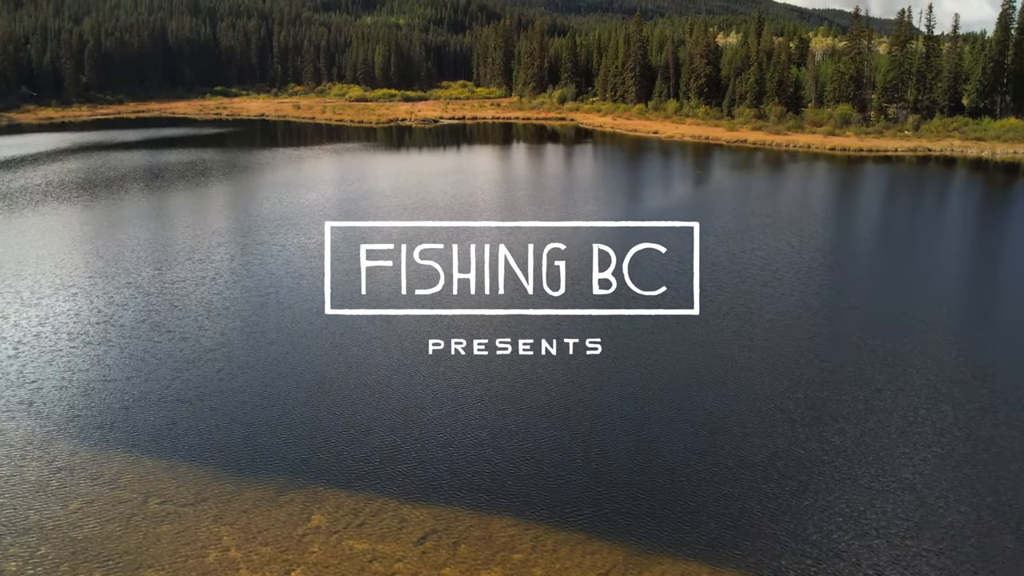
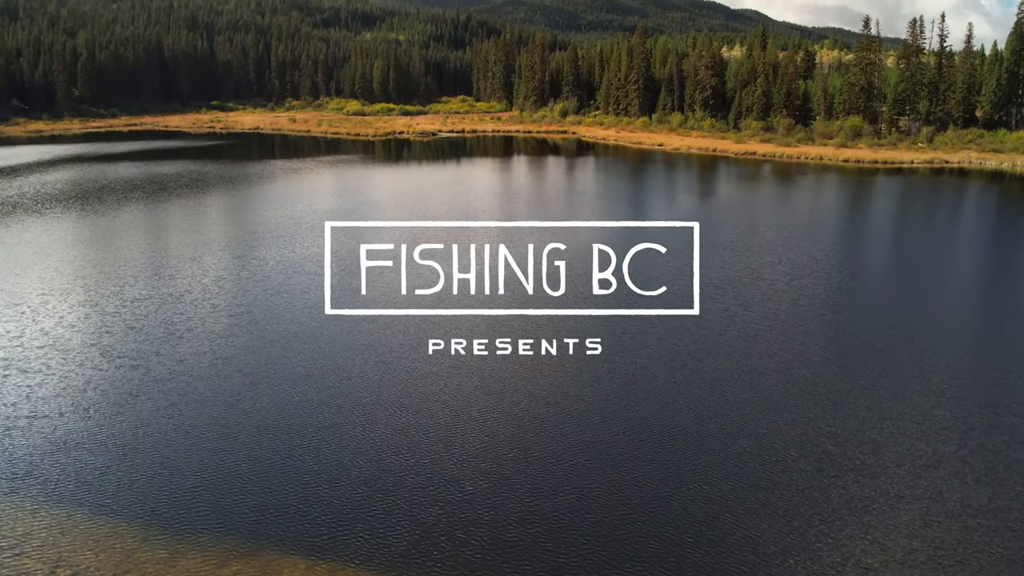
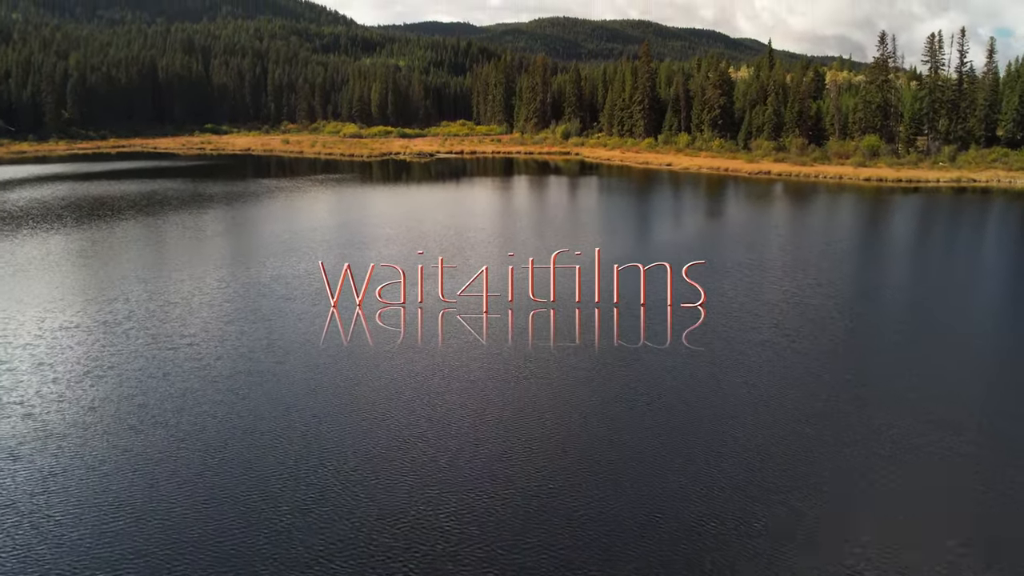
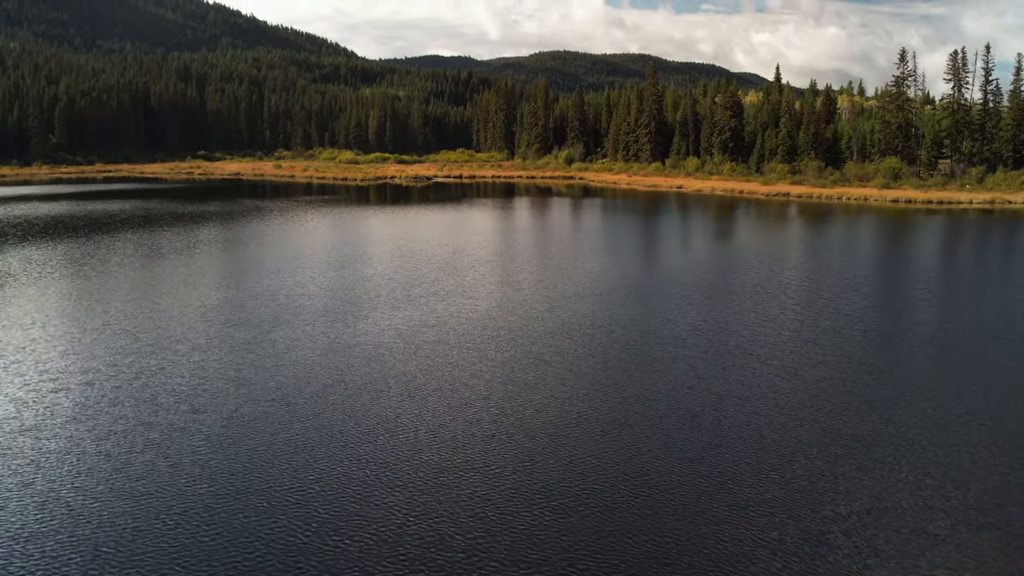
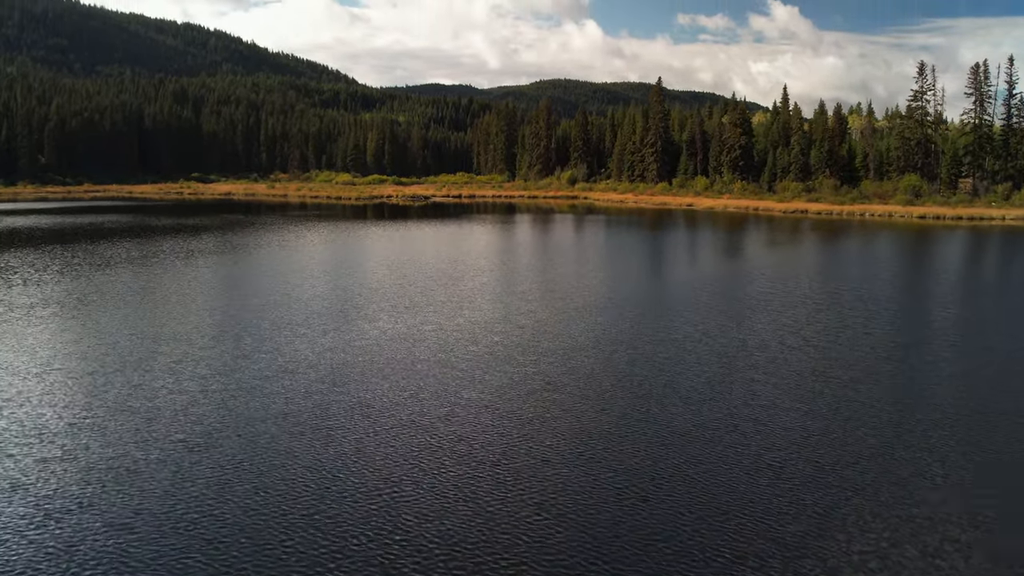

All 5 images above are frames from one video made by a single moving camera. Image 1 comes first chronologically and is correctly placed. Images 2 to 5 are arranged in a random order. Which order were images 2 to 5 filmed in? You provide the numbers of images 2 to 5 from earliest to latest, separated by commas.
2, 3, 4, 5
